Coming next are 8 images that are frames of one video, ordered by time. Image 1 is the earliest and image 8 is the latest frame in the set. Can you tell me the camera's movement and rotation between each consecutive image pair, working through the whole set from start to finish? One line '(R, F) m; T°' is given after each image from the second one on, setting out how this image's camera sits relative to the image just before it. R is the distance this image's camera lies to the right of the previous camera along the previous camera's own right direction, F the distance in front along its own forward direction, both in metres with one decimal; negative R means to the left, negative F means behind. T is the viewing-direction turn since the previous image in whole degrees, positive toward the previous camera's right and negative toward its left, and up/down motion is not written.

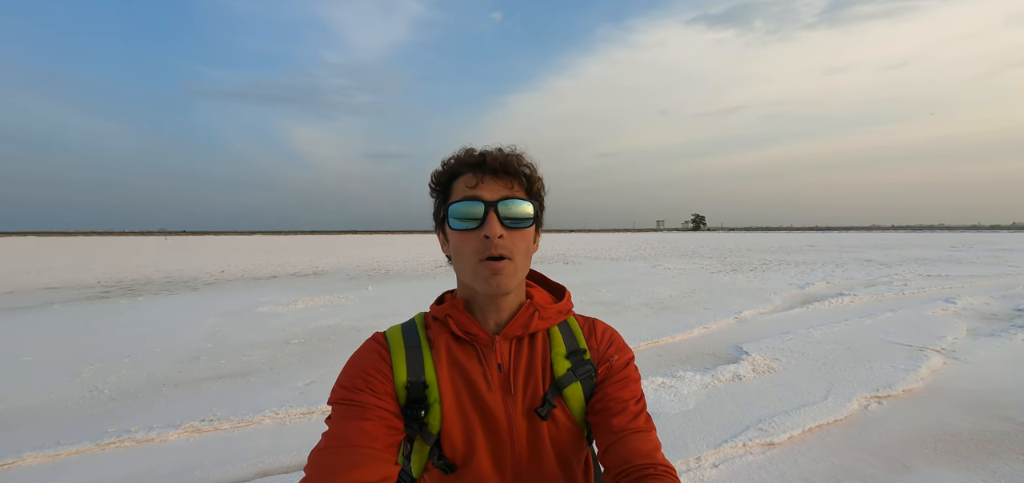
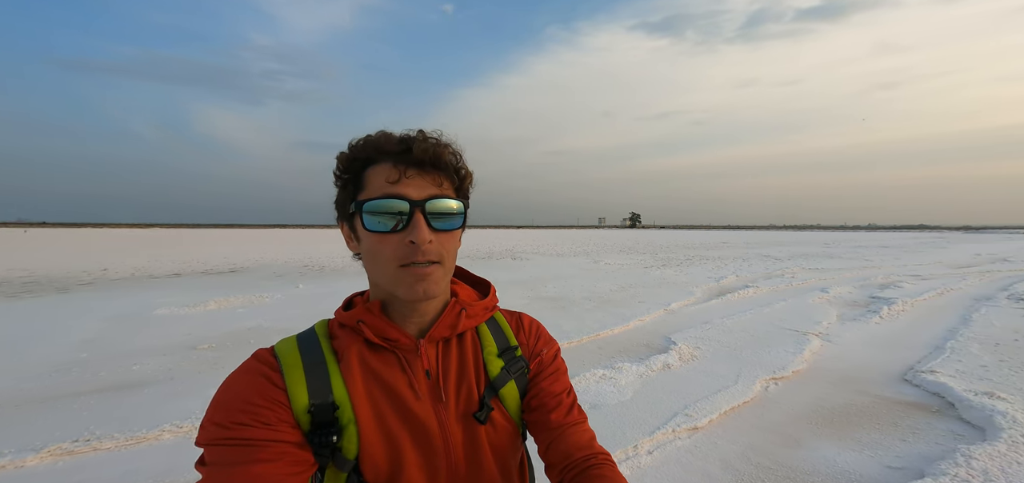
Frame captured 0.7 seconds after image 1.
(+0.3, -0.2) m; +7°
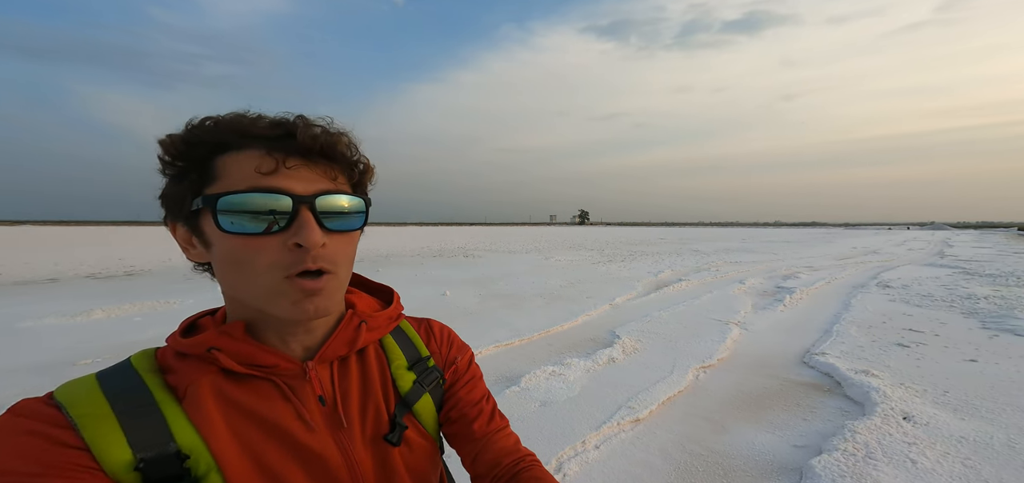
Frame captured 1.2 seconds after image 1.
(+0.2, -0.1) m; +6°
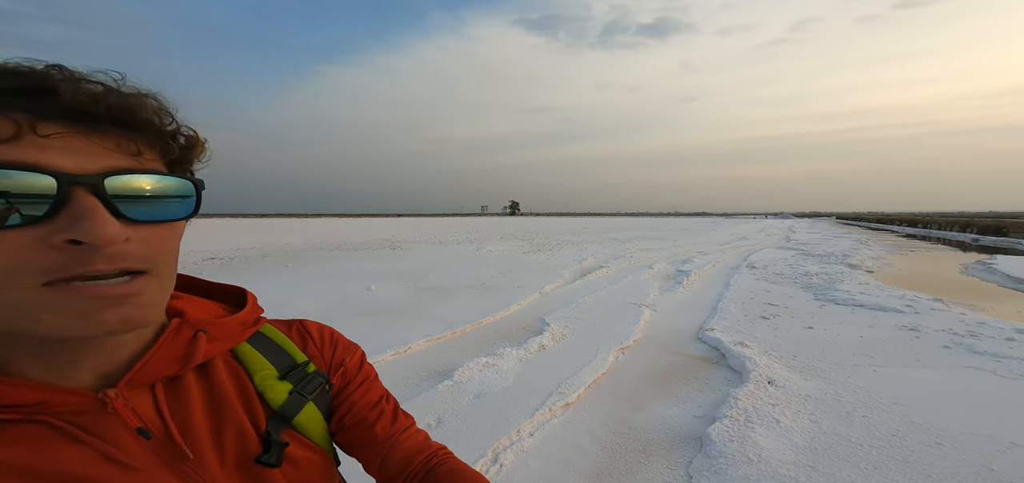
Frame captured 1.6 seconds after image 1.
(+0.2, -0.2) m; +8°
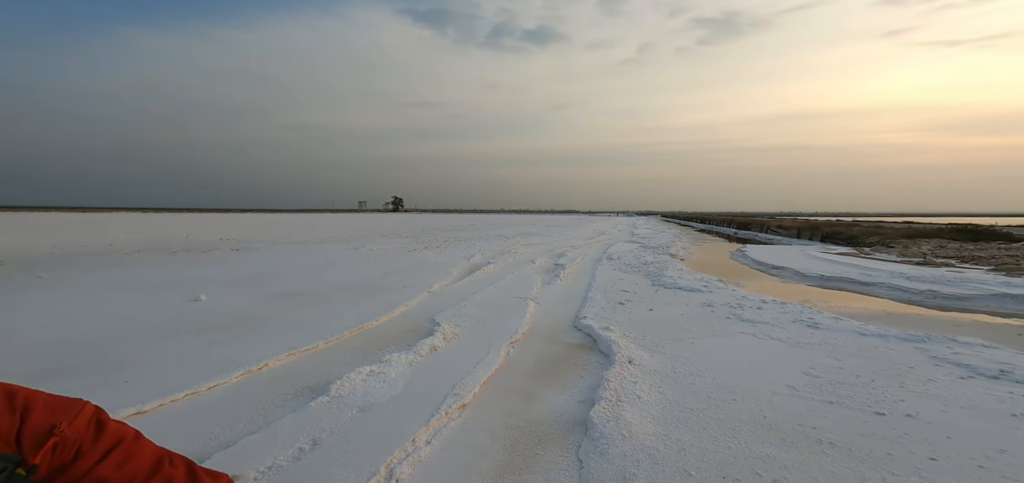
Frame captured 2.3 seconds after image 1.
(0.0, -0.1) m; +15°
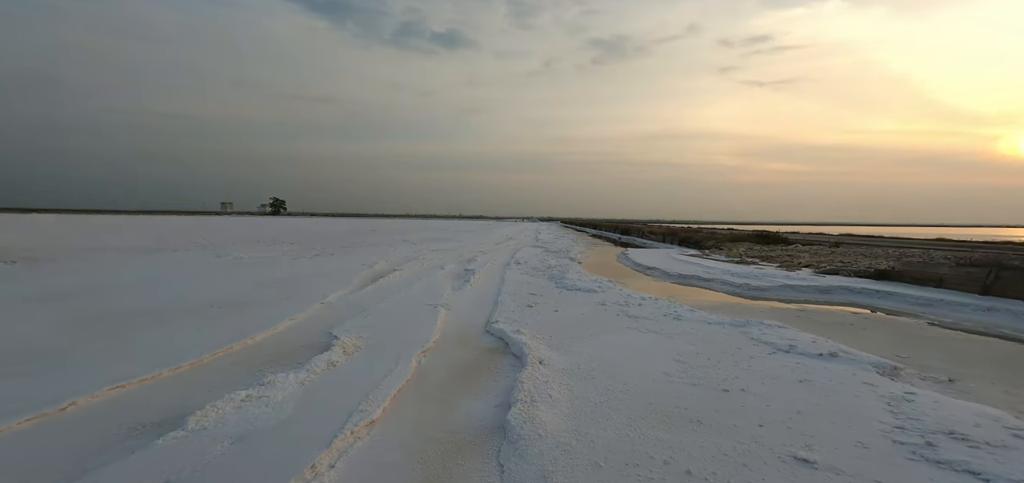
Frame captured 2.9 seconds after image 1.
(-0.4, +0.1) m; +15°
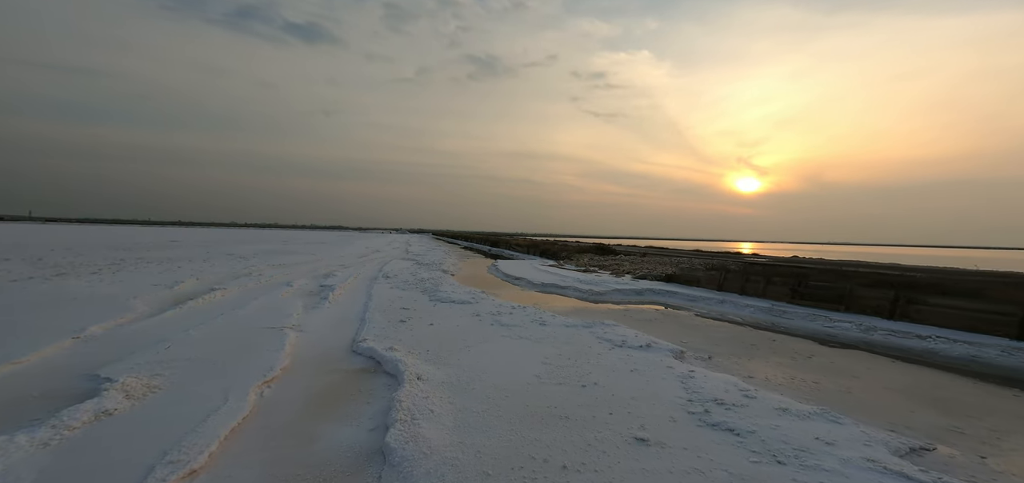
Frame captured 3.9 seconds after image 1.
(-1.0, +0.2) m; +24°
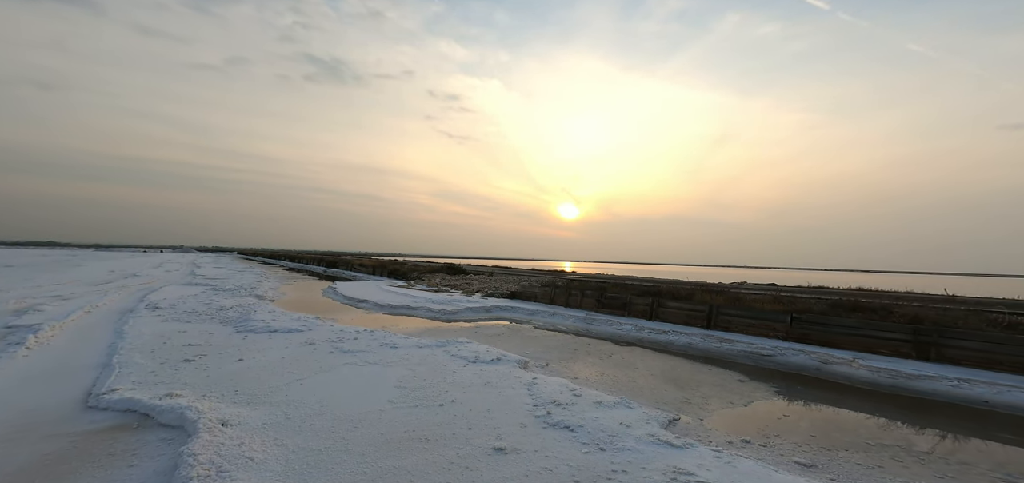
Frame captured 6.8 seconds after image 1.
(-1.0, +0.2) m; +26°
